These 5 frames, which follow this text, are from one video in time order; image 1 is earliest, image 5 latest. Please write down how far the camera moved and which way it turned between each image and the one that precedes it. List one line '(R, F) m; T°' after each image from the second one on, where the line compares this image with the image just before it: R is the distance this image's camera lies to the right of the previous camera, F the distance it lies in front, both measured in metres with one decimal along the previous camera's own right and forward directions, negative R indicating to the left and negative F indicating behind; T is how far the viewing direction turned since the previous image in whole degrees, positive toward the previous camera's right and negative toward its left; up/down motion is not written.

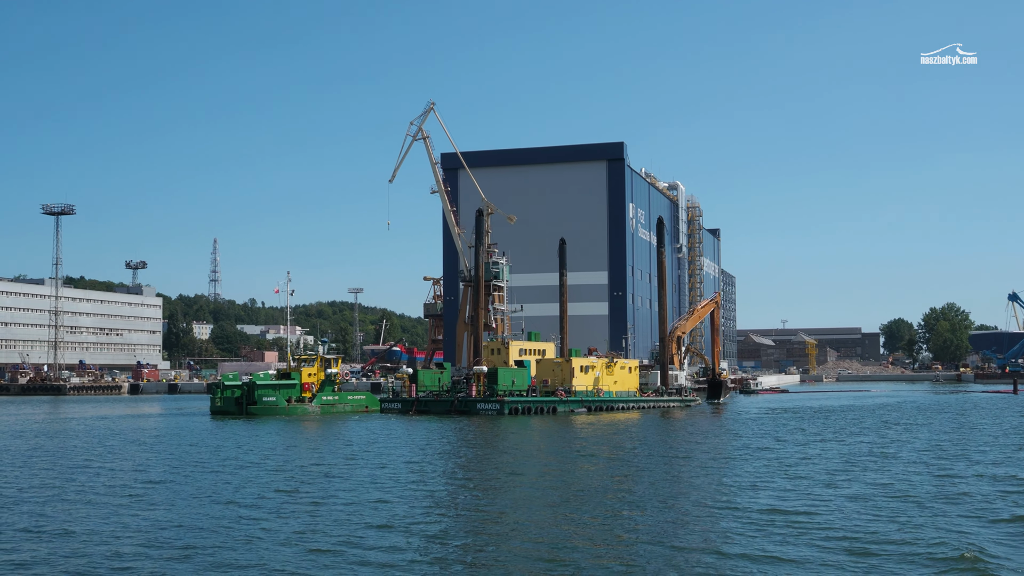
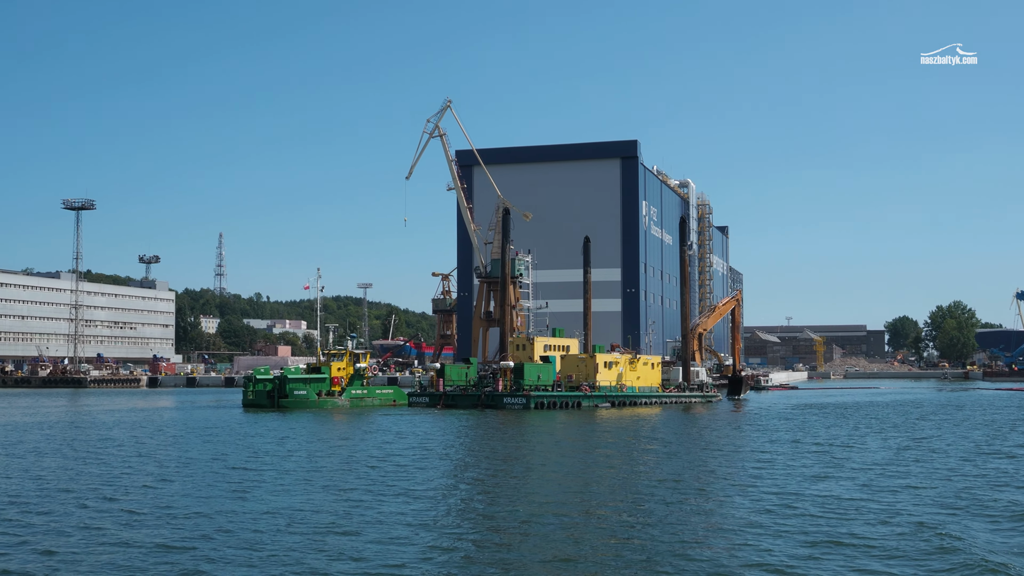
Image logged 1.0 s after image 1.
(-0.9, -0.8) m; 0°
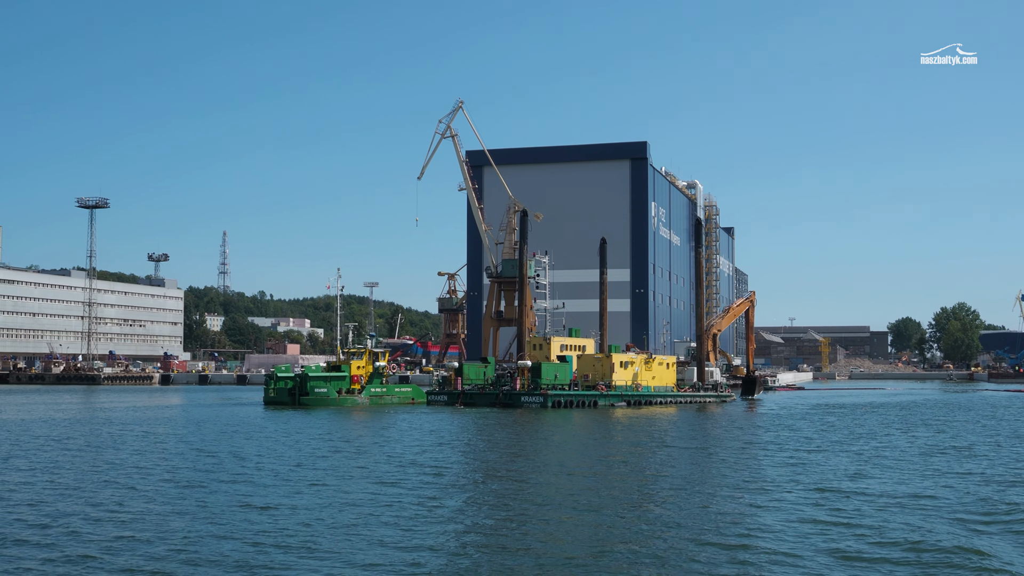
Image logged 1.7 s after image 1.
(-0.7, -0.5) m; 0°
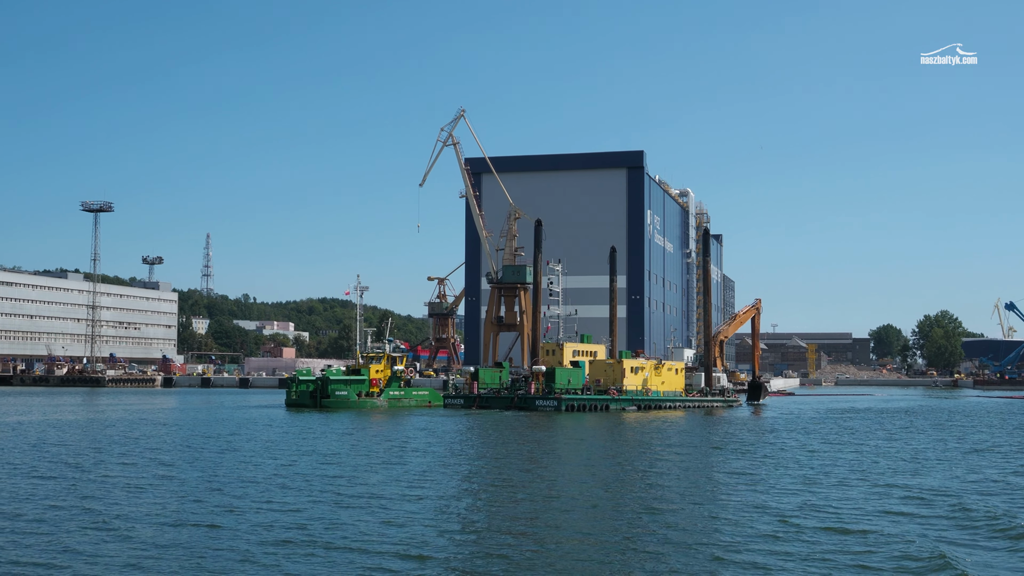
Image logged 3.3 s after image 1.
(-1.4, -1.3) m; +1°
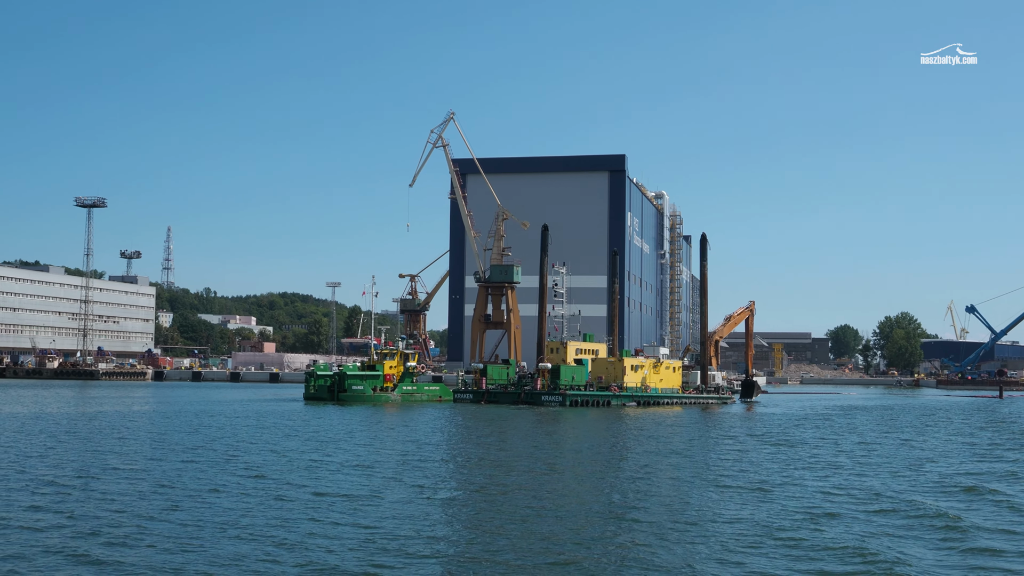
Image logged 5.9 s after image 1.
(-2.1, -2.2) m; +2°
